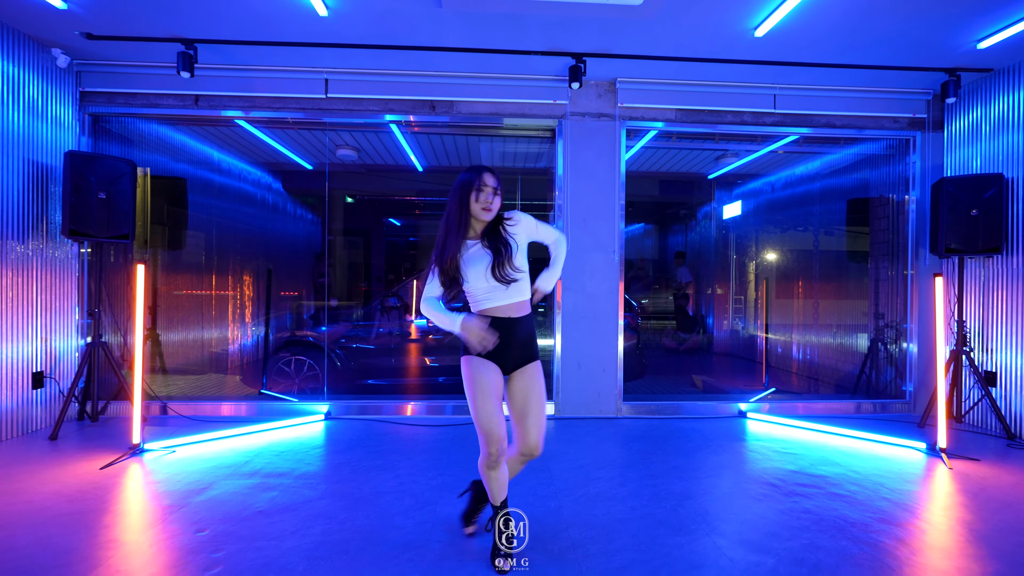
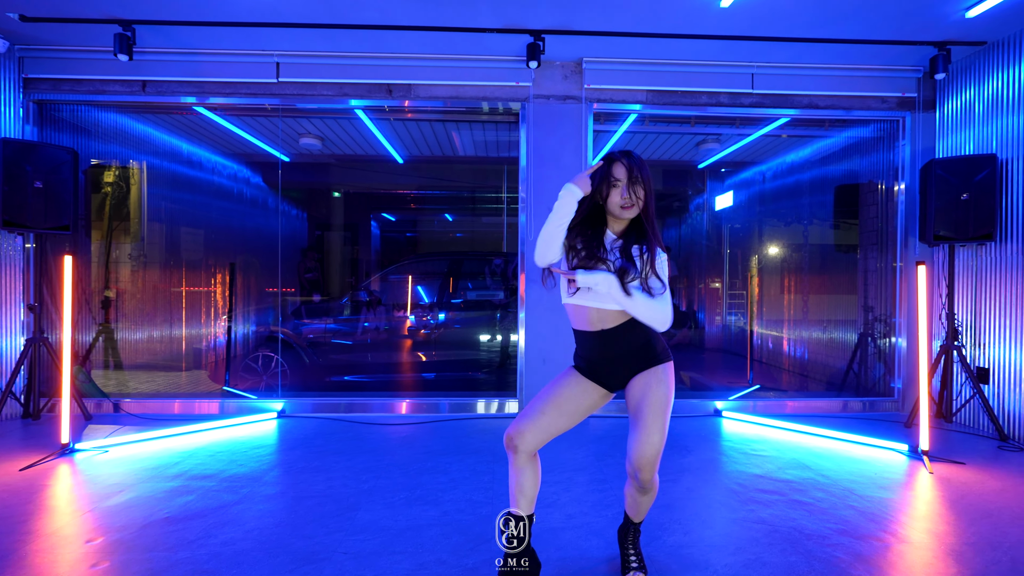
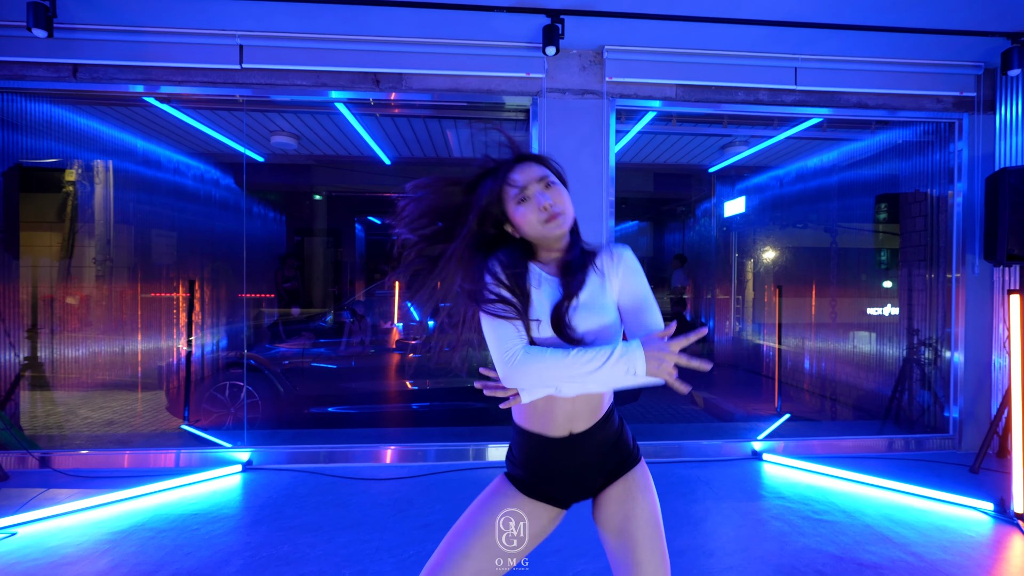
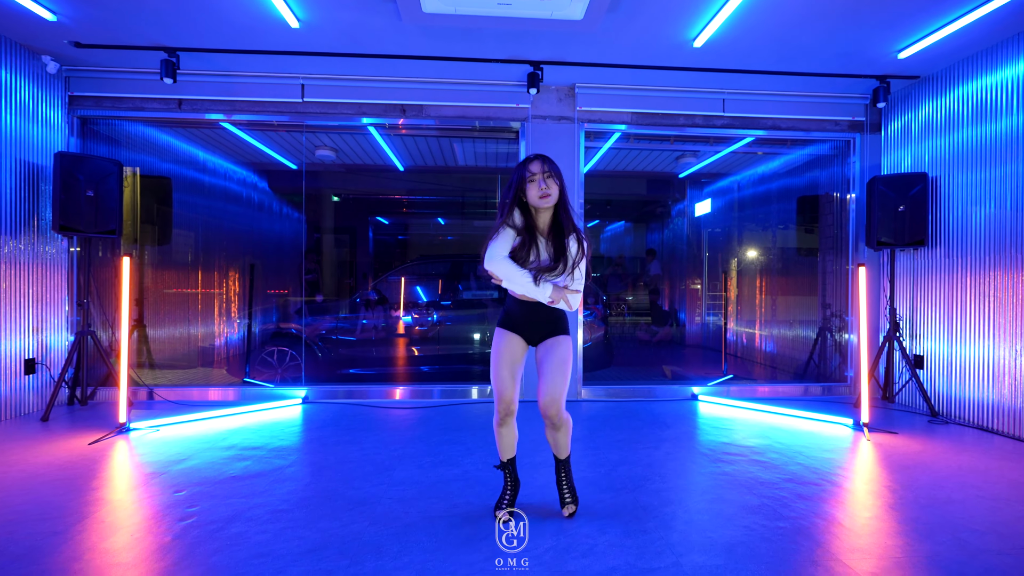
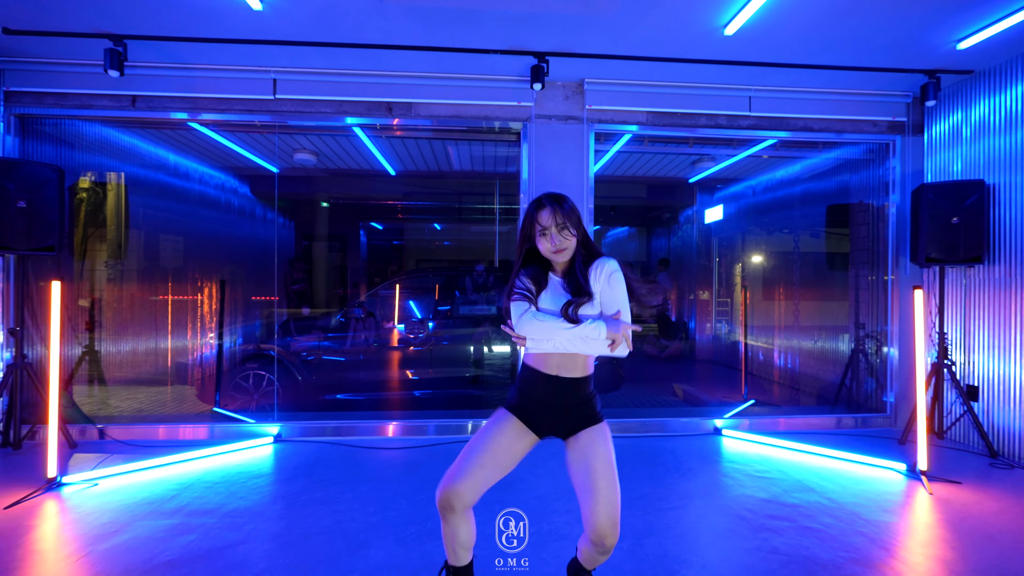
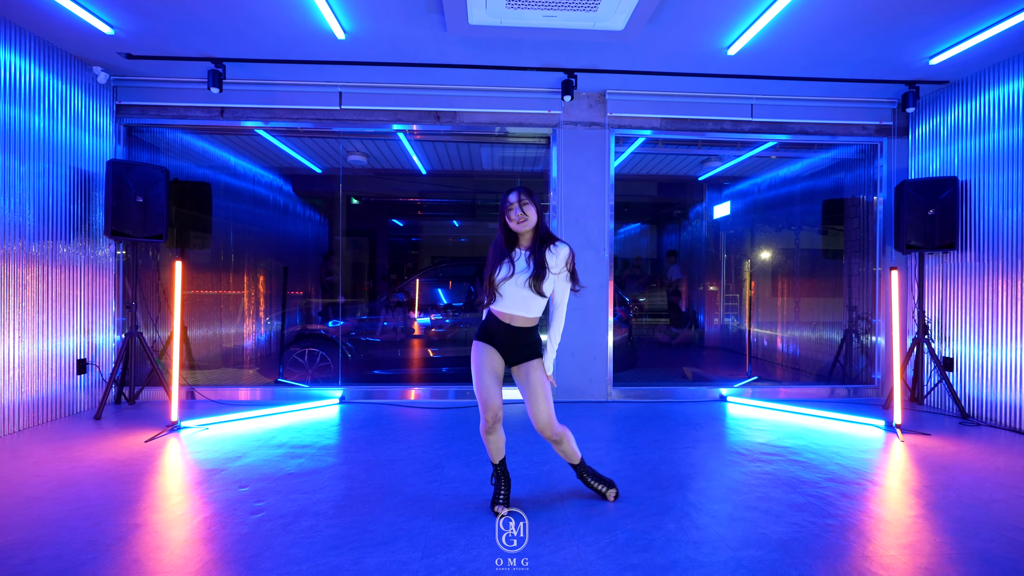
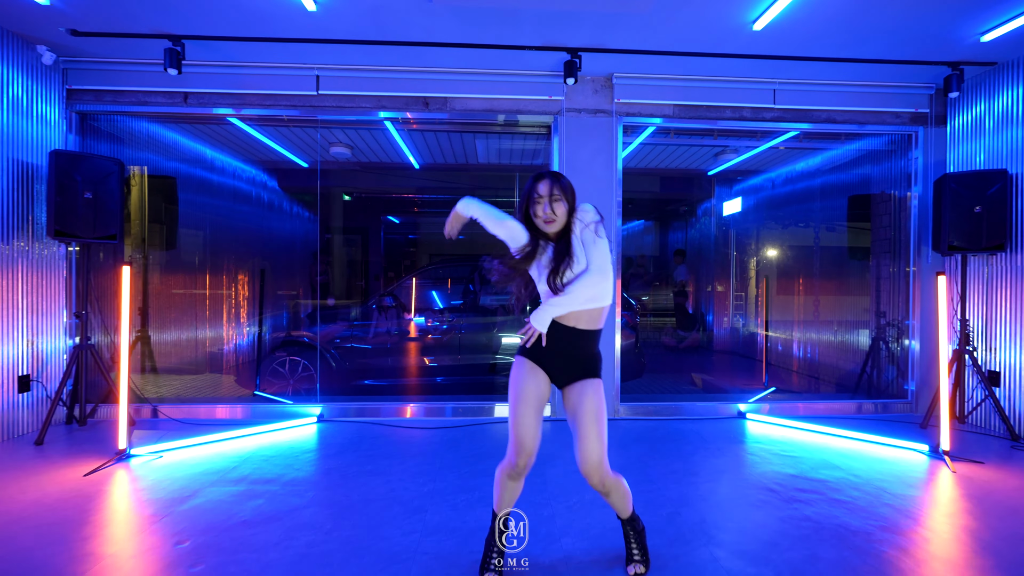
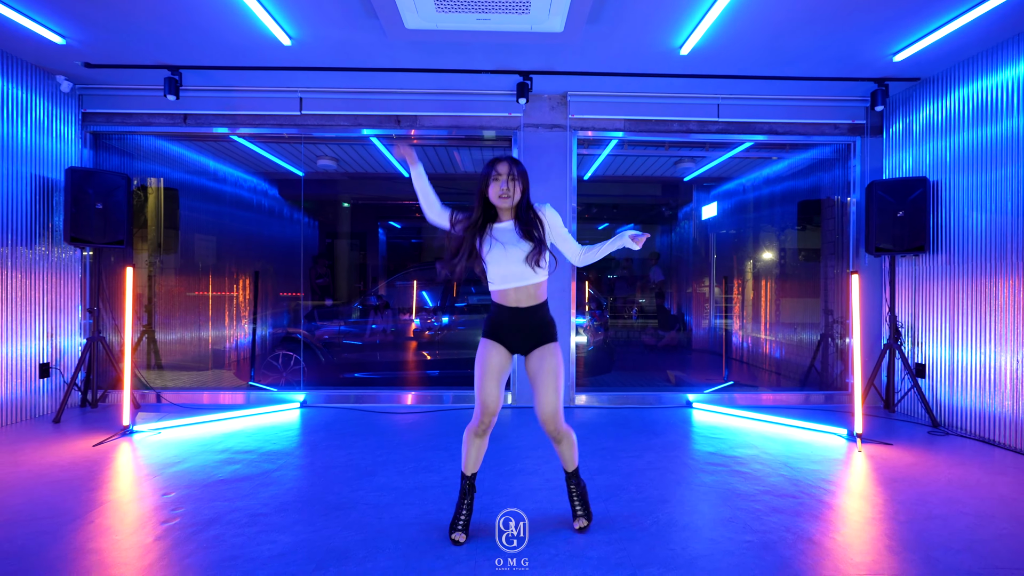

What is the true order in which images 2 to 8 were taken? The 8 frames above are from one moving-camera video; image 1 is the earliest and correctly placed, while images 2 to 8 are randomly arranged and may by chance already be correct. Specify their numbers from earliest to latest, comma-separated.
6, 7, 3, 5, 4, 2, 8
